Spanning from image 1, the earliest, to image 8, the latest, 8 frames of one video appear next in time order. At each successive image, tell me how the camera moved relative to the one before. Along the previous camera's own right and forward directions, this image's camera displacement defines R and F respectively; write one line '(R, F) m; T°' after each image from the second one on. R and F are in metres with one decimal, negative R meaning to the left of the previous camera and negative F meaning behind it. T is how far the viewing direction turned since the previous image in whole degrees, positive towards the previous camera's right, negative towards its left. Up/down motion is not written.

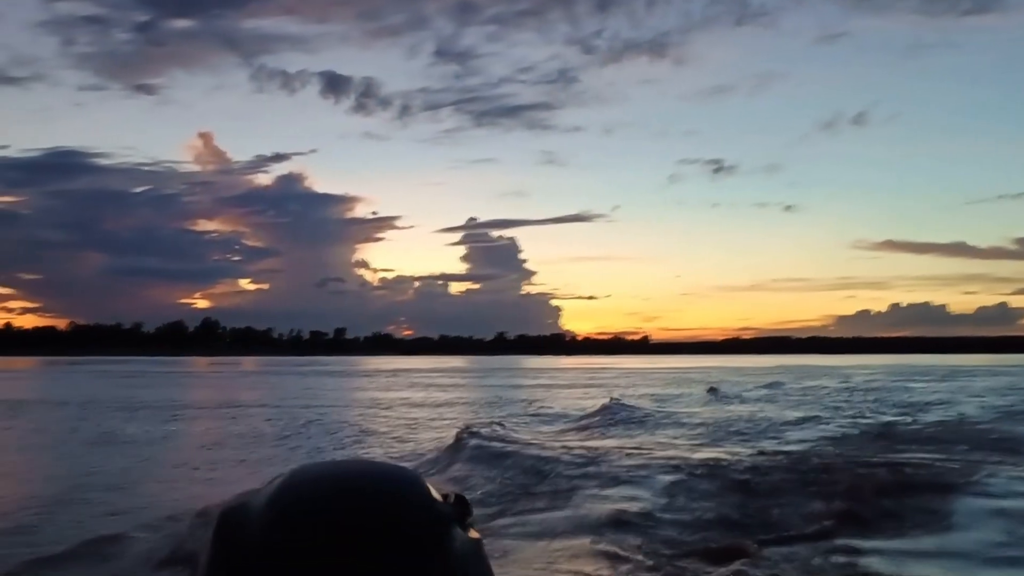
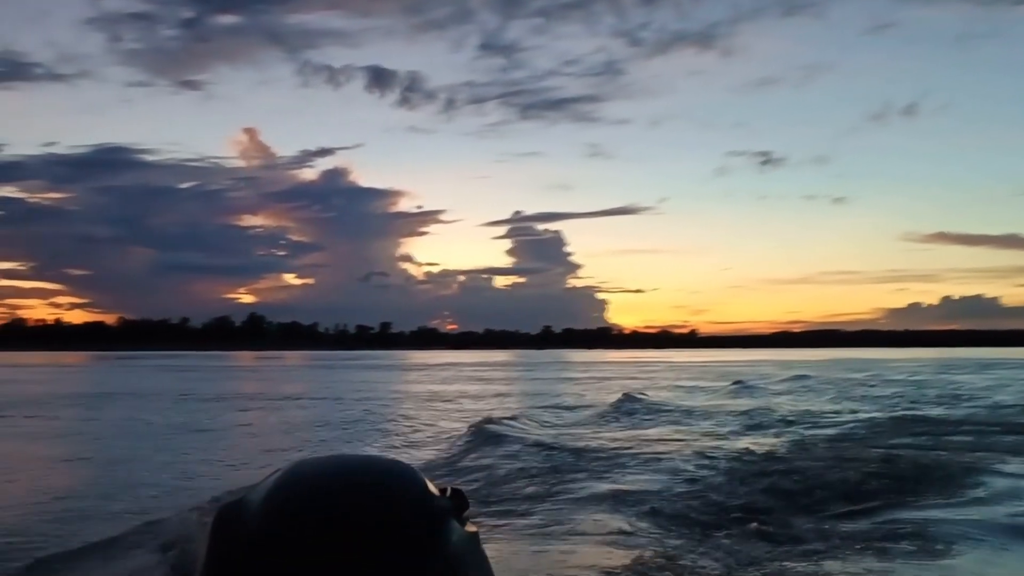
(+0.2, +0.6) m; -3°
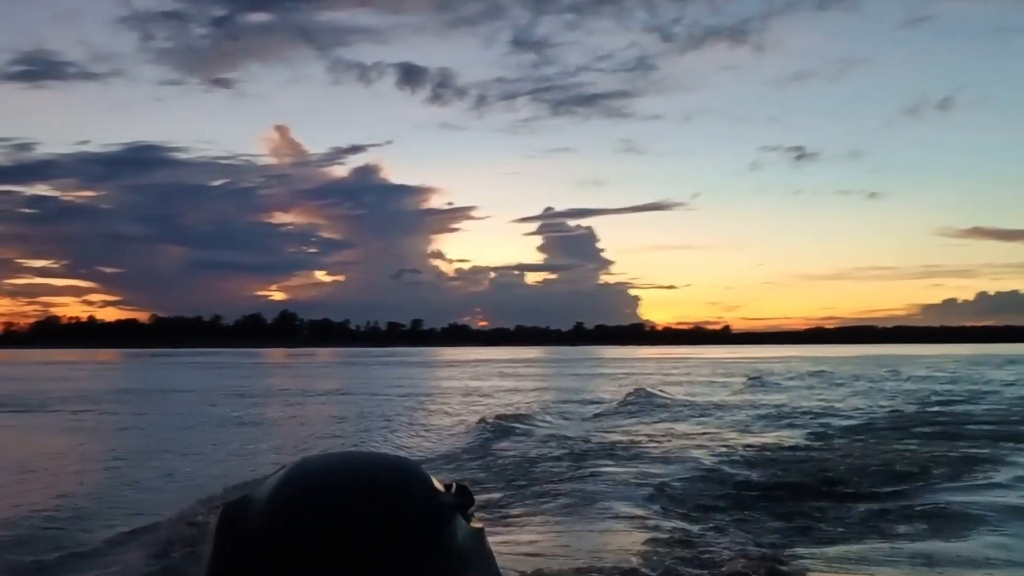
(+0.2, +0.3) m; -2°
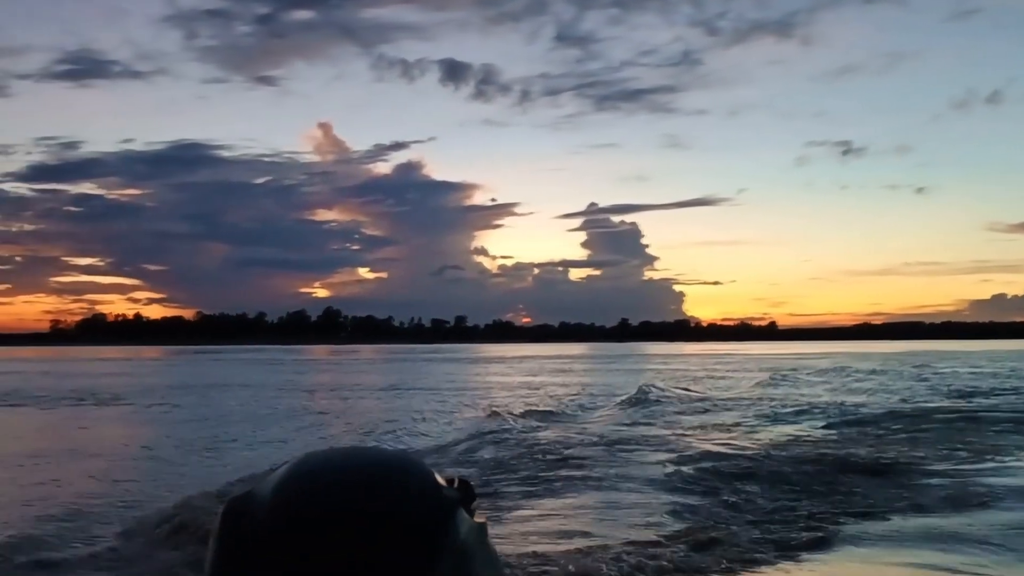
(+0.3, +0.6) m; -3°
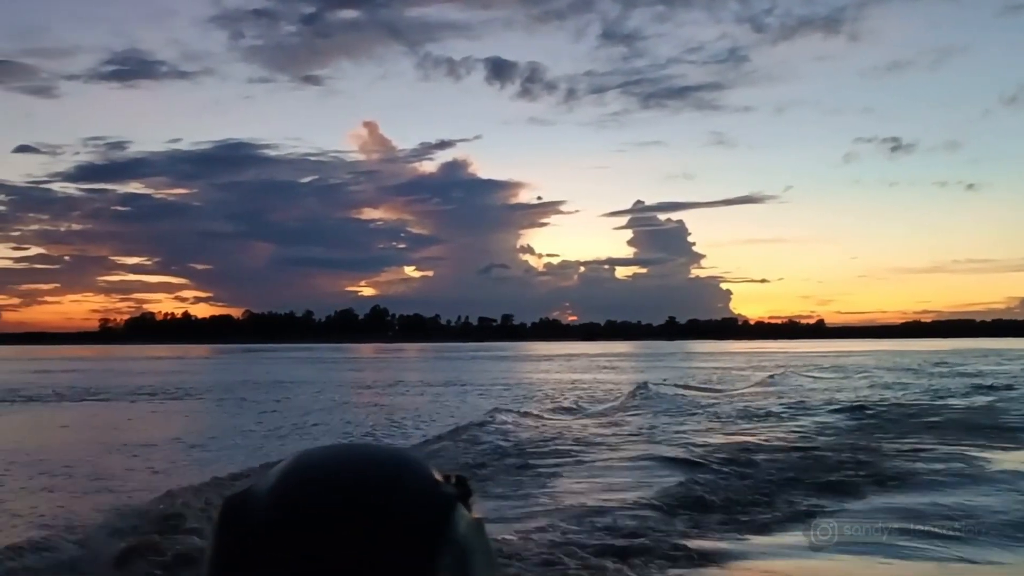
(0.0, +1.2) m; -3°
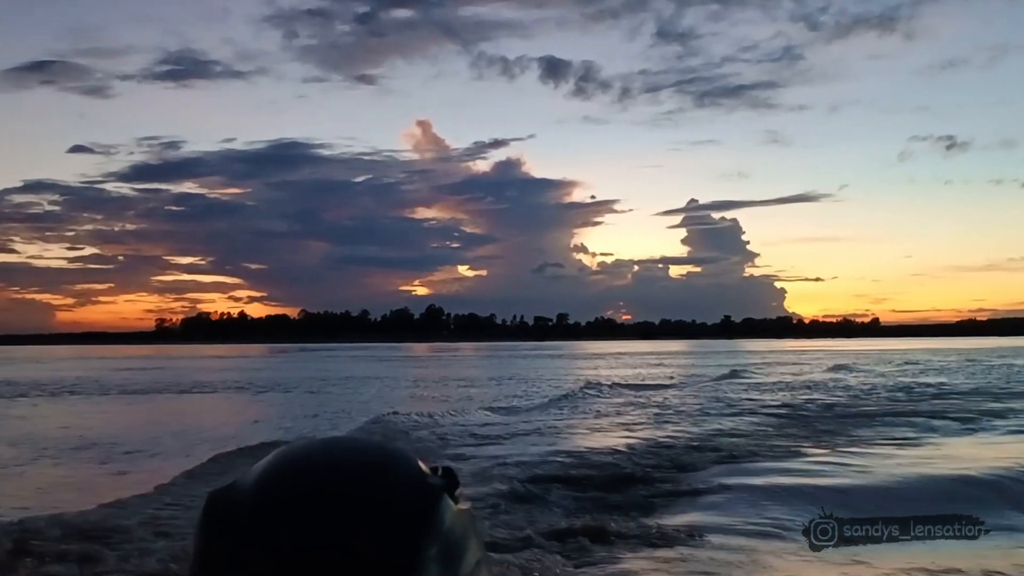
(0.0, +1.5) m; -3°
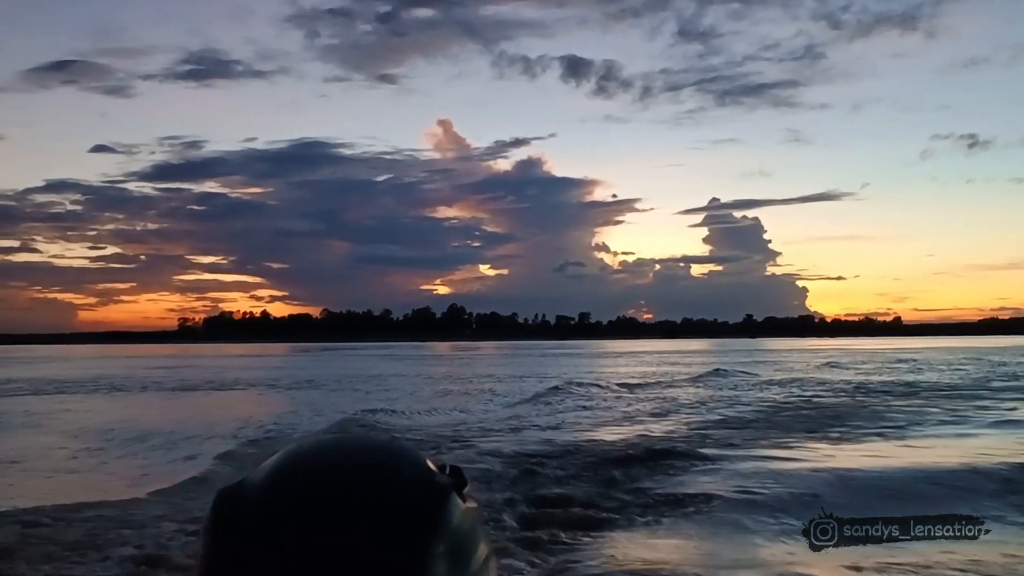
(0.0, +0.5) m; -1°
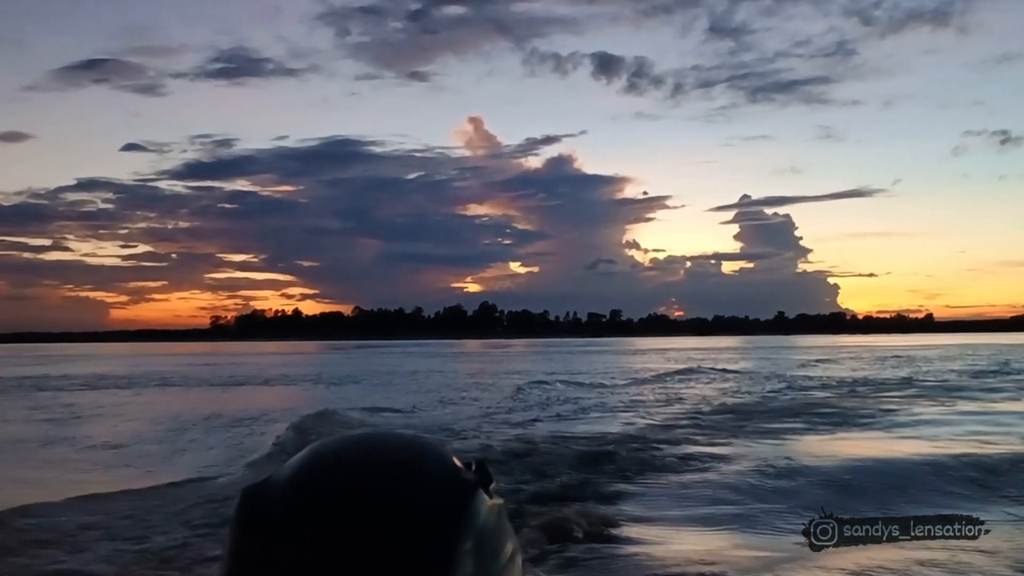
(0.0, +0.7) m; -2°
